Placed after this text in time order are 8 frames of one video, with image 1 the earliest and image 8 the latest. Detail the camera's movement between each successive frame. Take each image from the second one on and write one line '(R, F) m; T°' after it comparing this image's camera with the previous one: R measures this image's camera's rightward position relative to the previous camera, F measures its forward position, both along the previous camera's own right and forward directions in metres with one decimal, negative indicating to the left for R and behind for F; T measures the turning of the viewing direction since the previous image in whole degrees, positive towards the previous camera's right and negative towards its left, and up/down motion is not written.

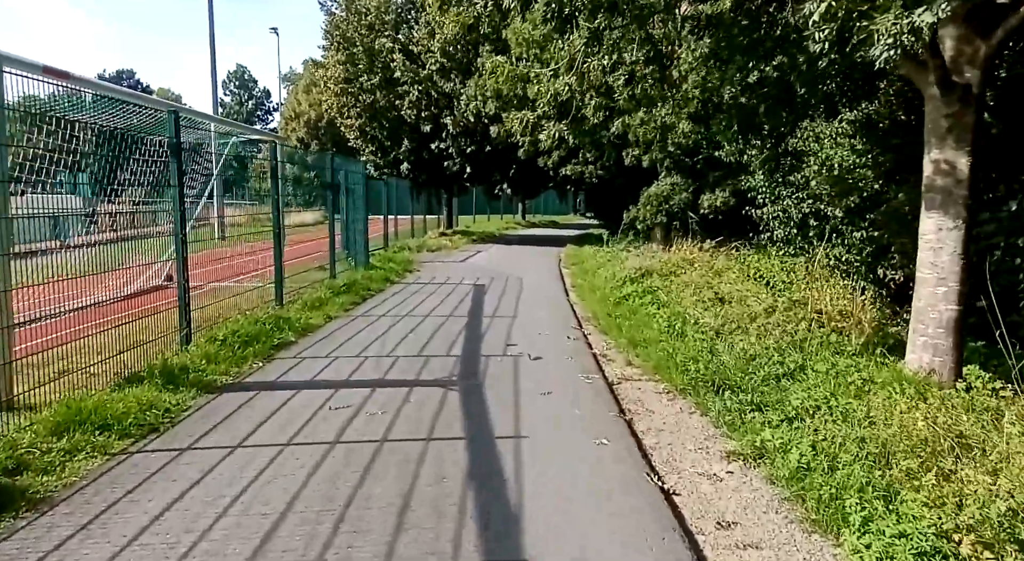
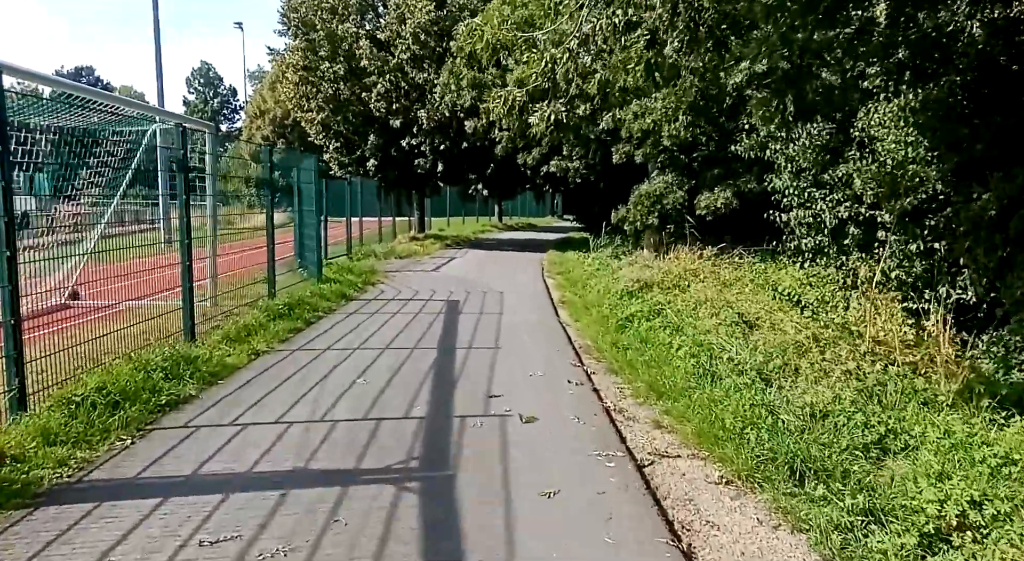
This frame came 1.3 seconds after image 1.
(-0.1, +1.9) m; +2°
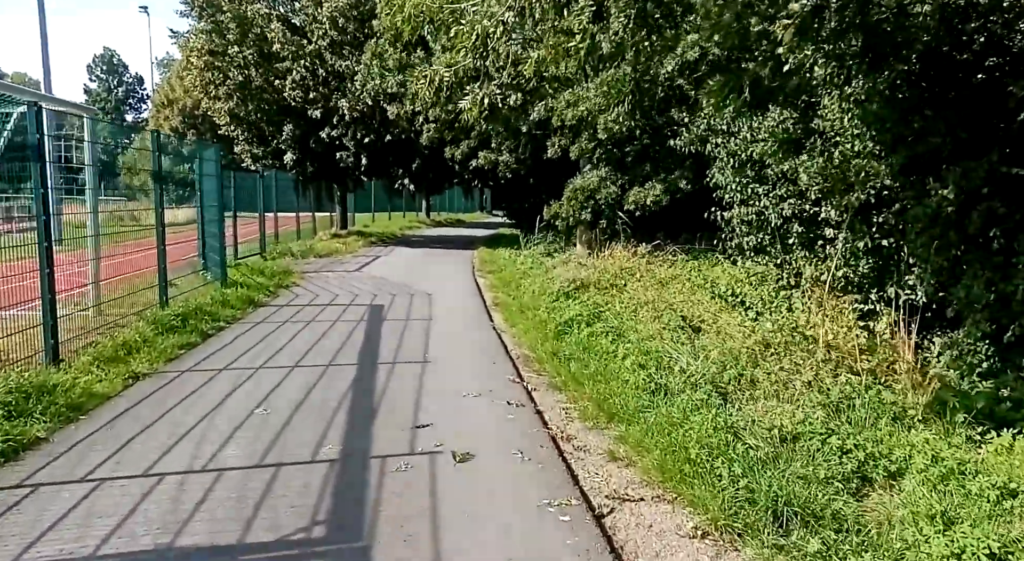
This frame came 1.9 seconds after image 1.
(0.0, +0.8) m; +6°
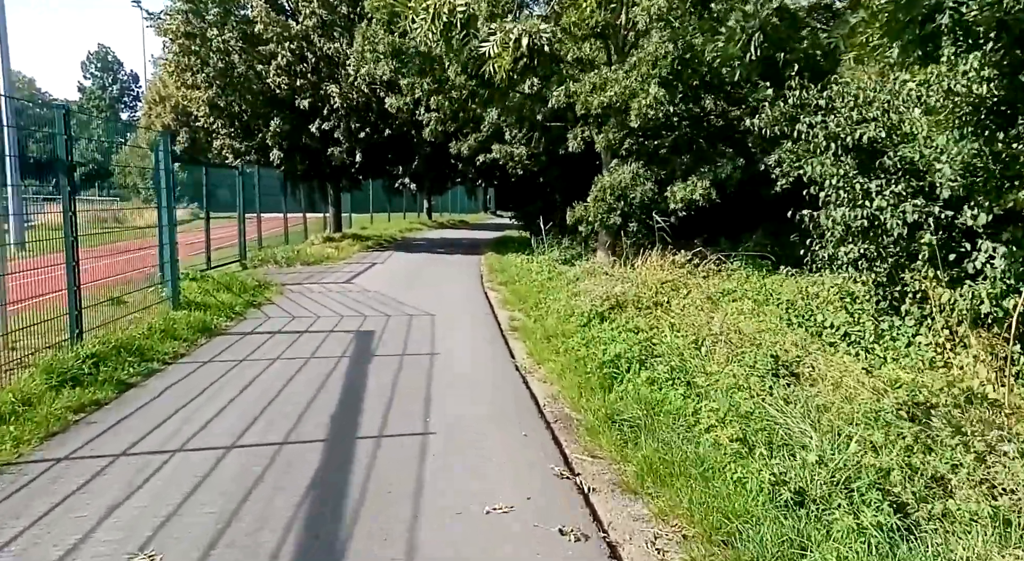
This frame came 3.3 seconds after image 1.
(-0.2, +2.0) m; 0°
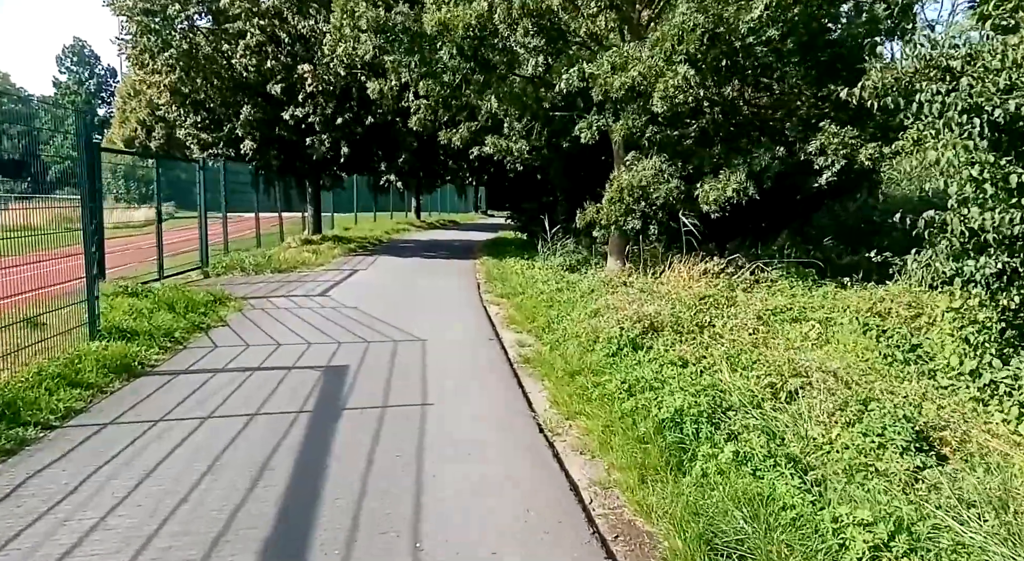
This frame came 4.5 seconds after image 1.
(-0.2, +1.7) m; +1°
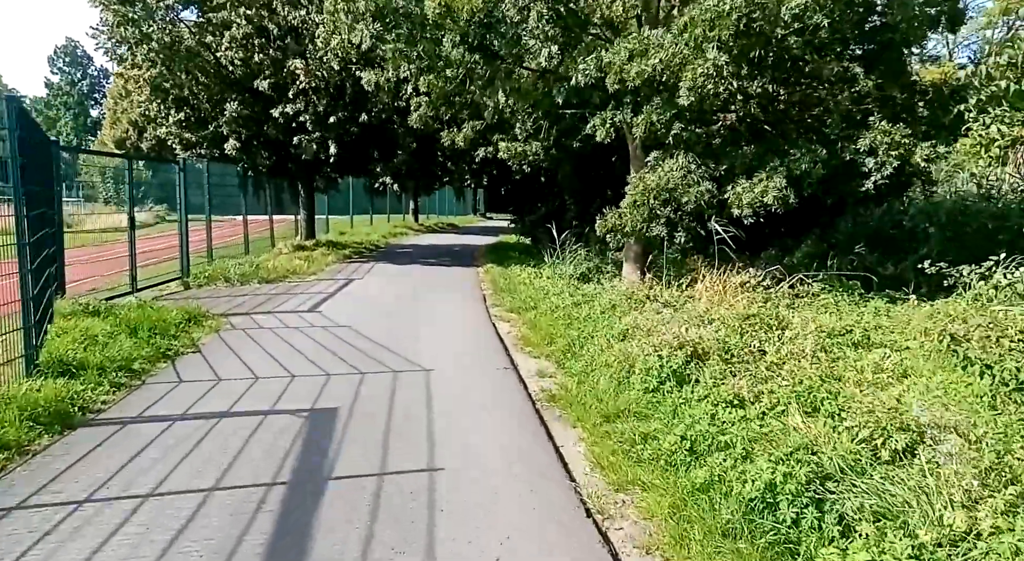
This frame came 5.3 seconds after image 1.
(-0.2, +1.1) m; 0°
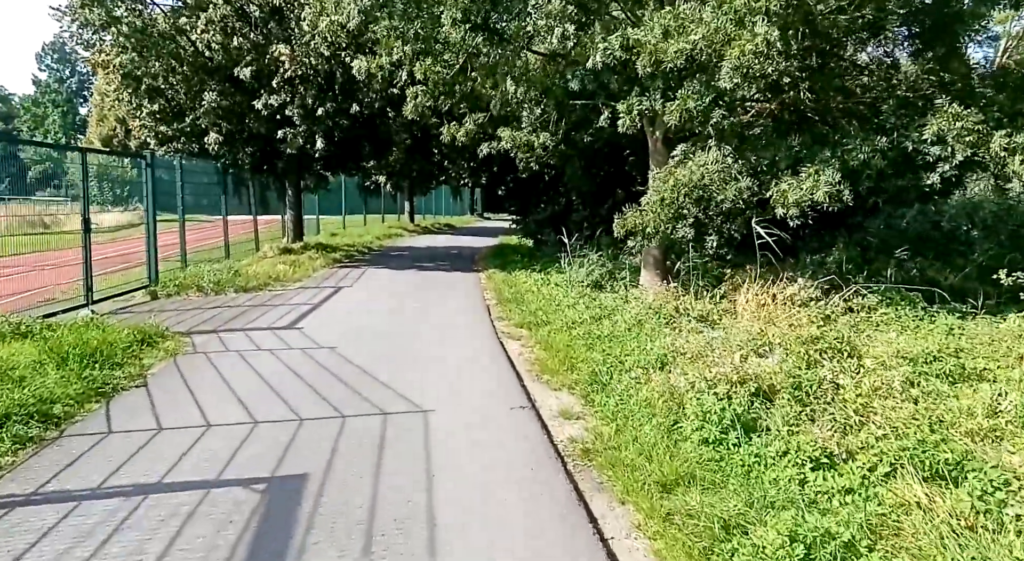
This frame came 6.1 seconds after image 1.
(-0.2, +1.3) m; 0°
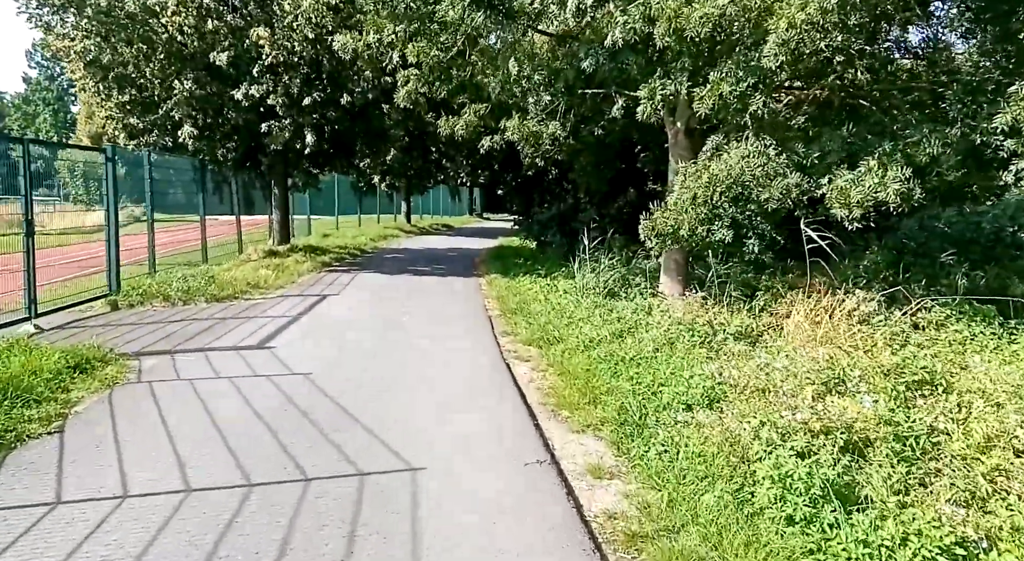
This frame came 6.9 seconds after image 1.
(-0.1, +1.2) m; 0°
